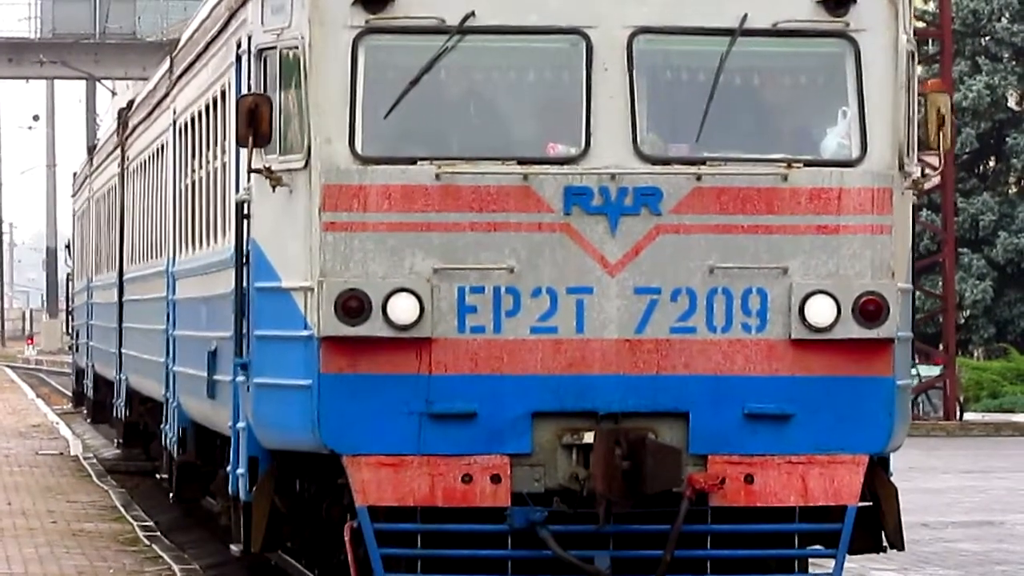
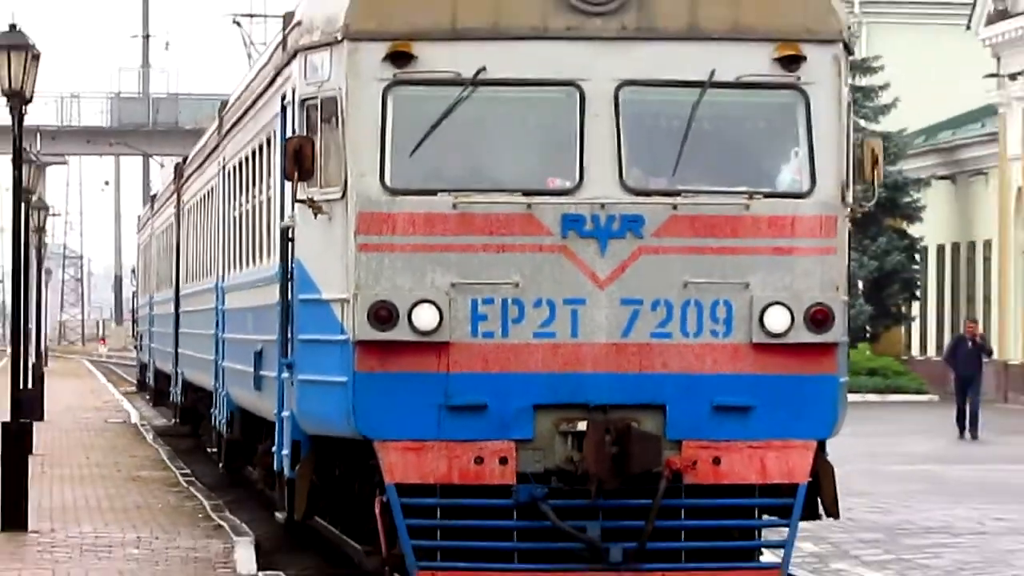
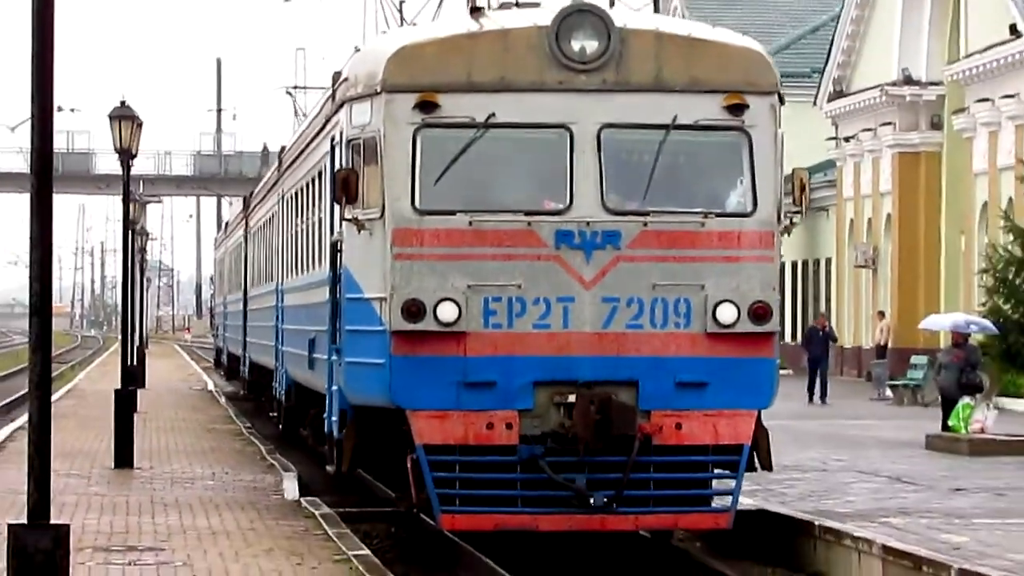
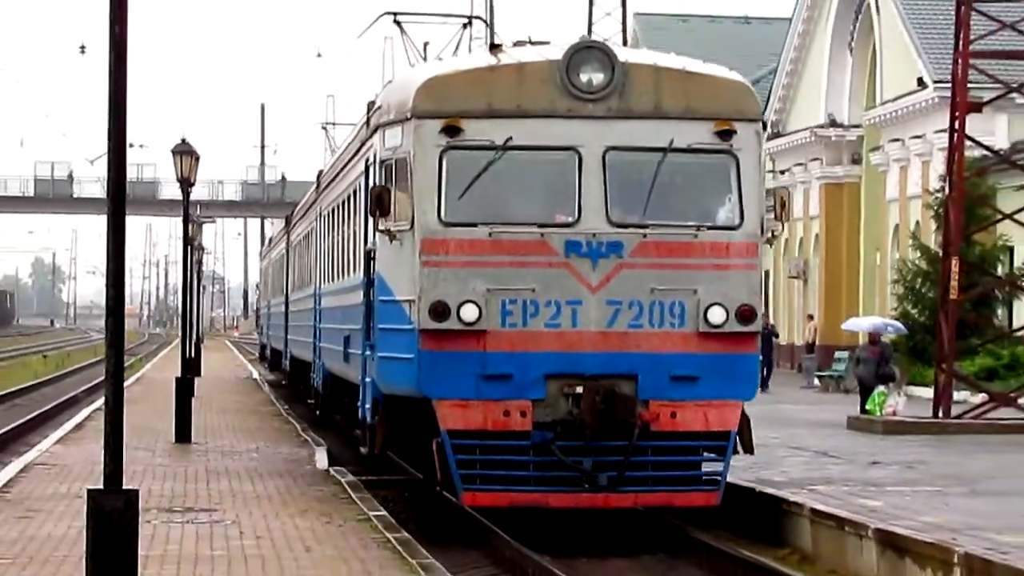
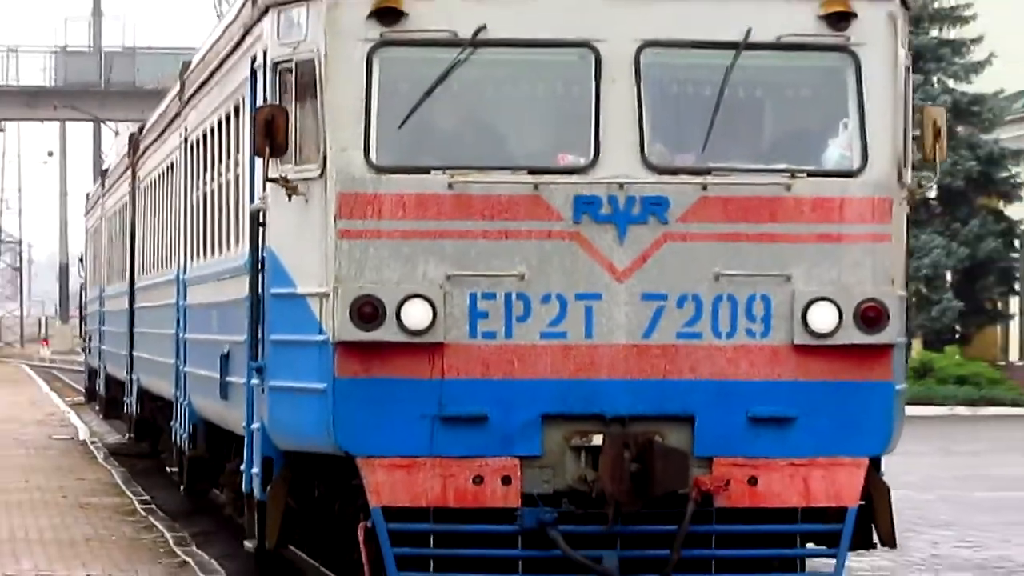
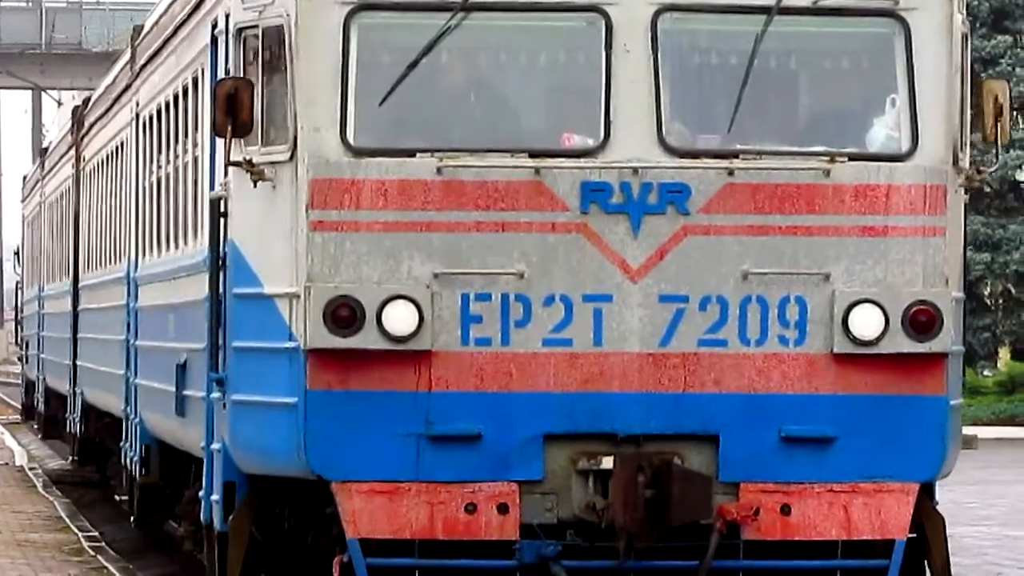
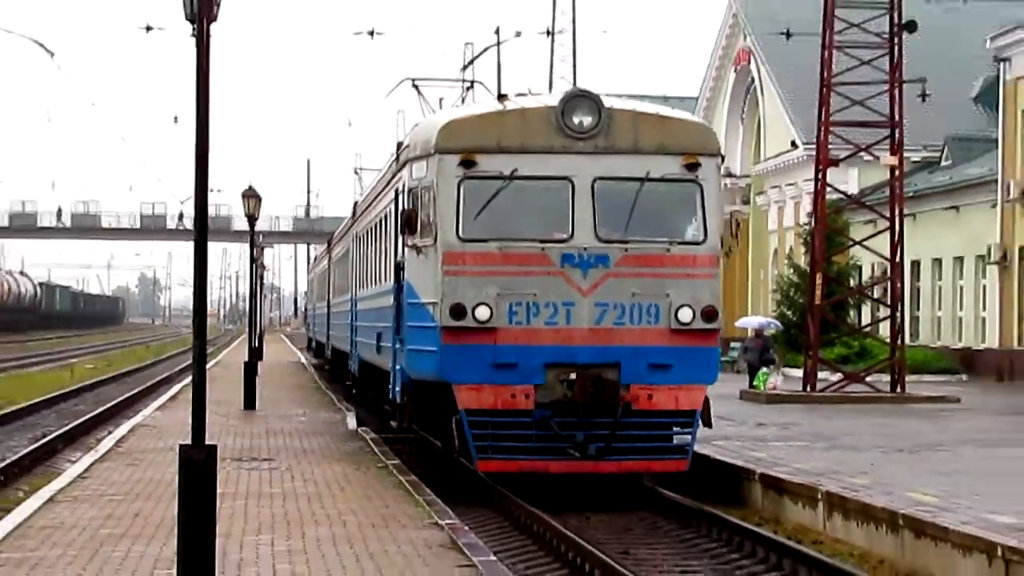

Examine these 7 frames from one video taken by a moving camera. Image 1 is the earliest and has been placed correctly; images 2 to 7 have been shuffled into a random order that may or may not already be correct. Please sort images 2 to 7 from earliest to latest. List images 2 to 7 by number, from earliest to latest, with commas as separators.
6, 5, 2, 3, 4, 7
